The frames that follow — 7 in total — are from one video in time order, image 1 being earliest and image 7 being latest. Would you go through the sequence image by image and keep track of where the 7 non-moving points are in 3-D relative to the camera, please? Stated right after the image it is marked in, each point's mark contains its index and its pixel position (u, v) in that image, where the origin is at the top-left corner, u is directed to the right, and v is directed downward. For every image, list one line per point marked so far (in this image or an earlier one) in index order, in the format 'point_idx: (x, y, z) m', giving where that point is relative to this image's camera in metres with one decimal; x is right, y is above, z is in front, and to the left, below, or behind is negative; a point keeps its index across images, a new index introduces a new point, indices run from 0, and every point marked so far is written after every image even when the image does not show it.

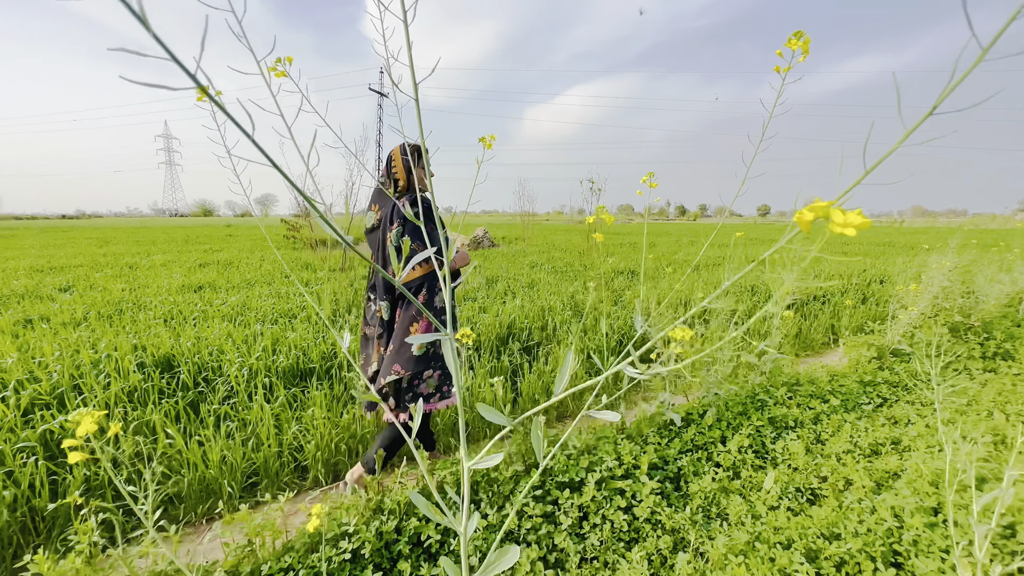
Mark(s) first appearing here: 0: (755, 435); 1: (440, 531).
0: (+1.4, -0.8, +2.6) m
1: (-0.3, -1.0, +1.8) m
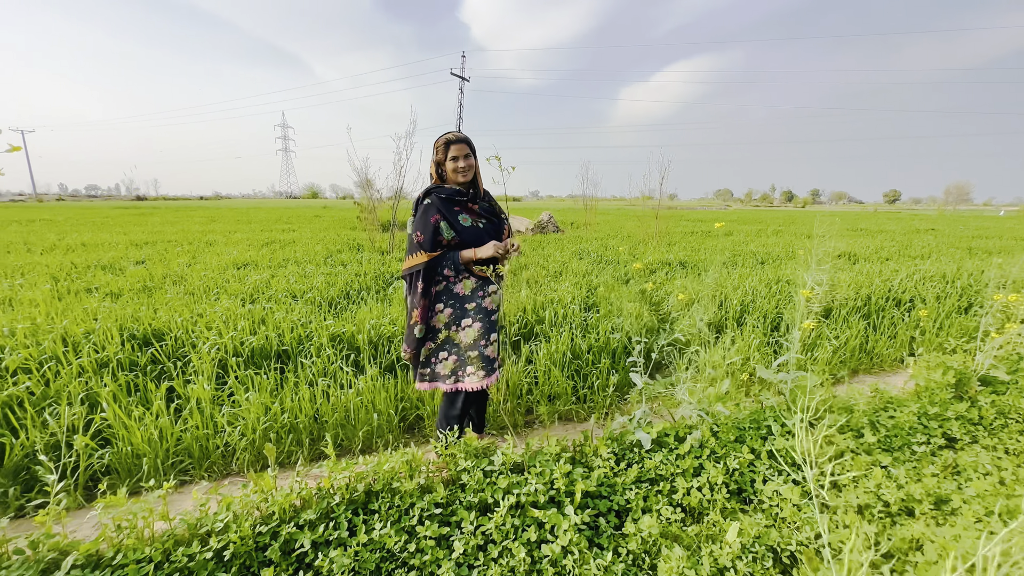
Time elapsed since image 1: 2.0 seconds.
0: (+1.1, -0.9, +2.1) m
1: (-0.7, -0.9, +1.6) m
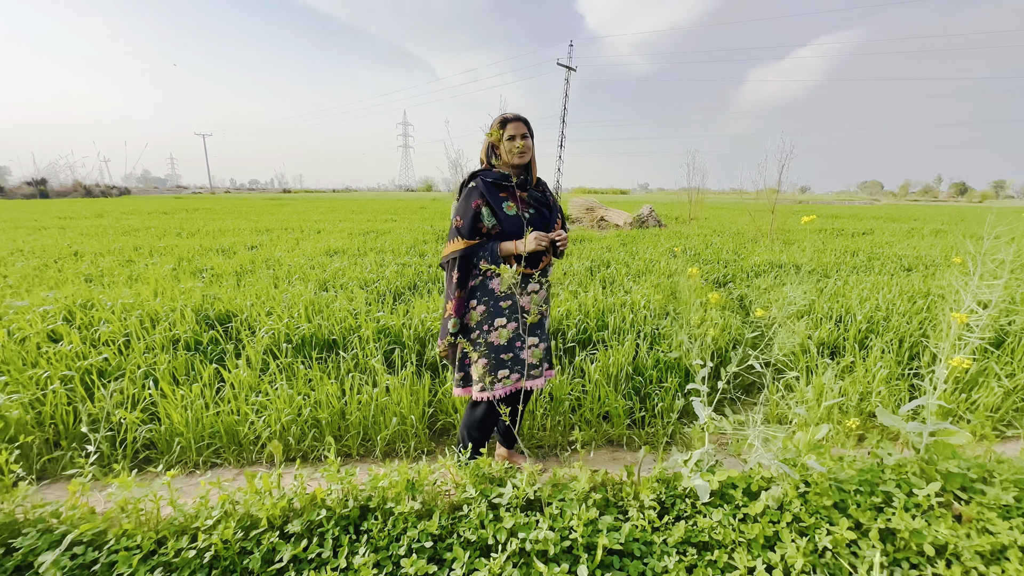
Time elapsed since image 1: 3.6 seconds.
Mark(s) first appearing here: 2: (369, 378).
0: (+1.1, -0.9, +1.6) m
1: (-0.7, -0.9, +1.5) m
2: (-0.8, -0.5, +2.4) m
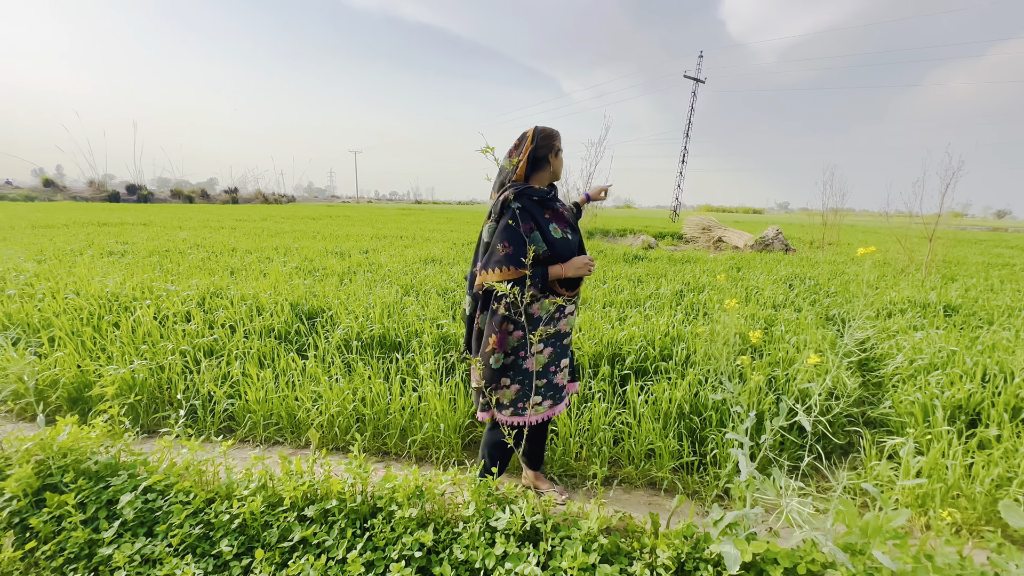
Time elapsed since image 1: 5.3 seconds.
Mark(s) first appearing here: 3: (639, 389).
0: (+1.1, -1.1, +1.2) m
1: (-0.8, -0.9, +1.6) m
2: (-0.5, -0.5, +2.6) m
3: (+0.7, -0.6, +2.5) m
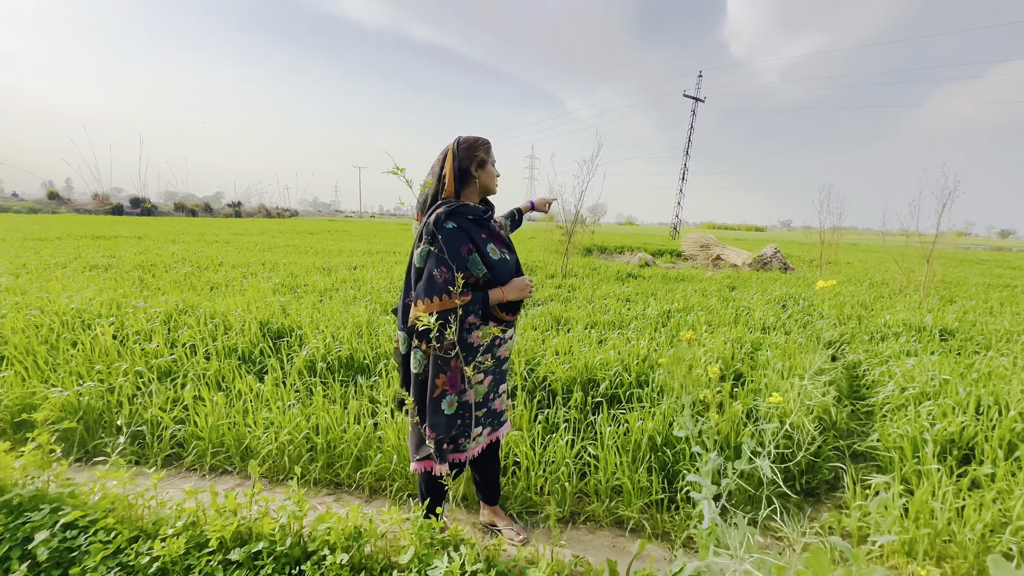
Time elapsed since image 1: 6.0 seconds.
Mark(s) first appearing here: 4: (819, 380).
0: (+0.9, -1.1, +1.1) m
1: (-1.0, -1.0, +1.5) m
2: (-0.7, -0.7, +2.4) m
3: (+0.5, -0.7, +2.4) m
4: (+2.0, -0.6, +2.9) m
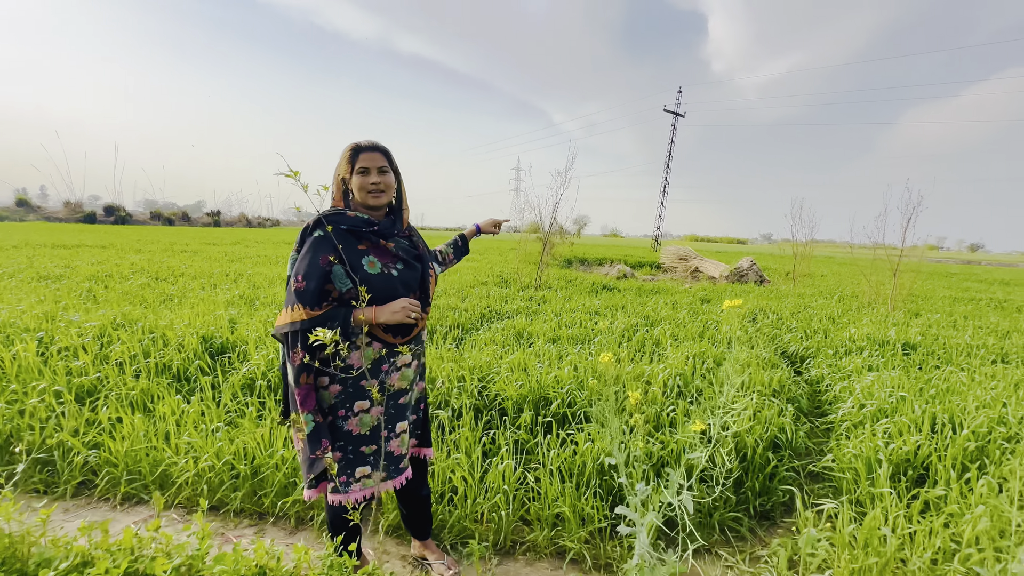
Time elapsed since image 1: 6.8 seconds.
0: (+0.6, -1.2, +1.0) m
1: (-1.2, -1.0, +1.3) m
2: (-1.0, -0.7, +2.3) m
3: (+0.2, -0.8, +2.3) m
4: (+1.7, -0.7, +2.9) m
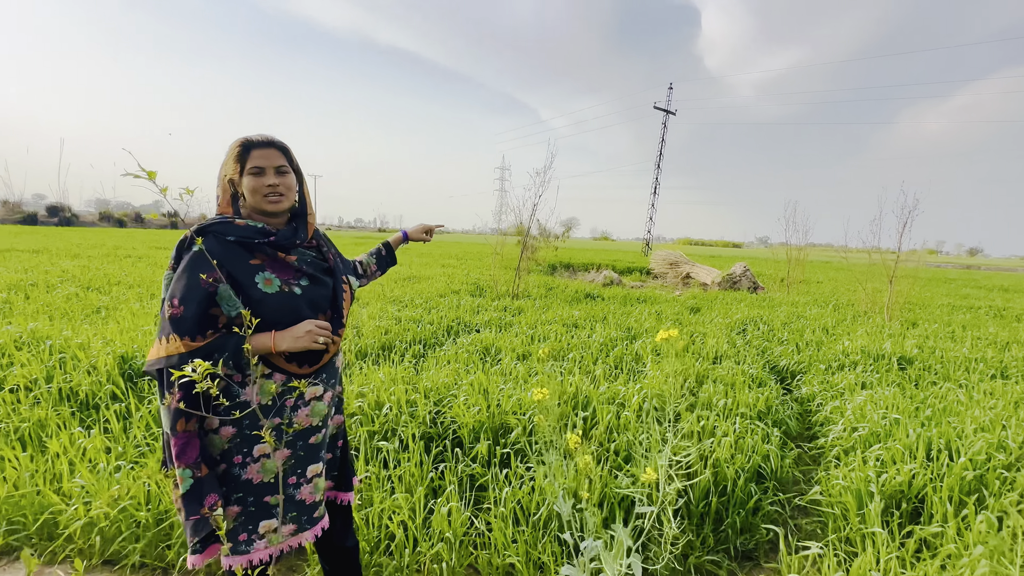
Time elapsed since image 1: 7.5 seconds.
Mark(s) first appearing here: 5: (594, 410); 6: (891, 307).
0: (+0.4, -1.3, +0.7) m
1: (-1.4, -1.1, +1.0) m
2: (-1.2, -0.8, +2.0) m
3: (0.0, -0.8, +2.0) m
4: (+1.5, -0.8, +2.6) m
5: (+0.5, -0.7, +2.5) m
6: (+5.4, -0.2, +6.5) m
